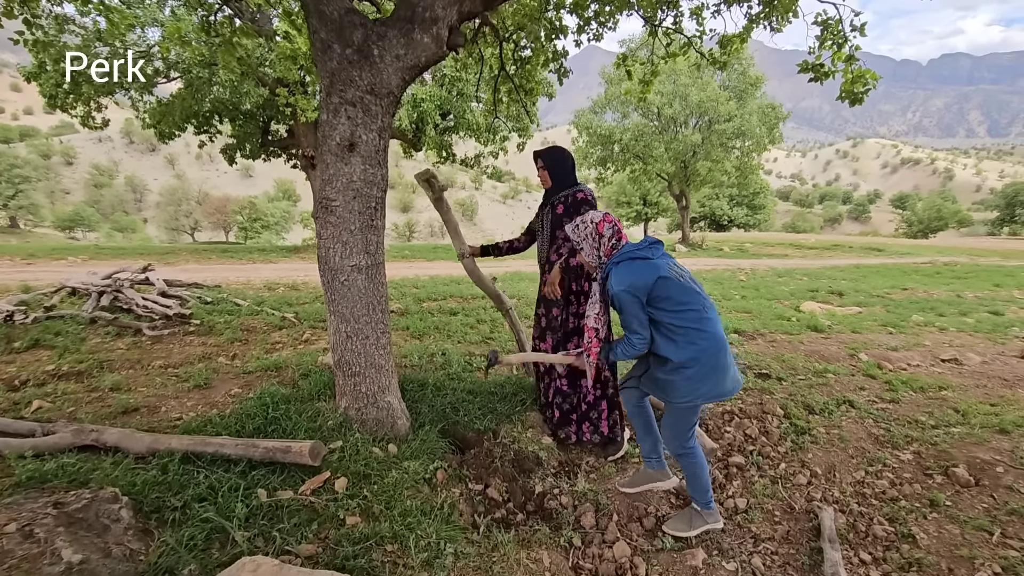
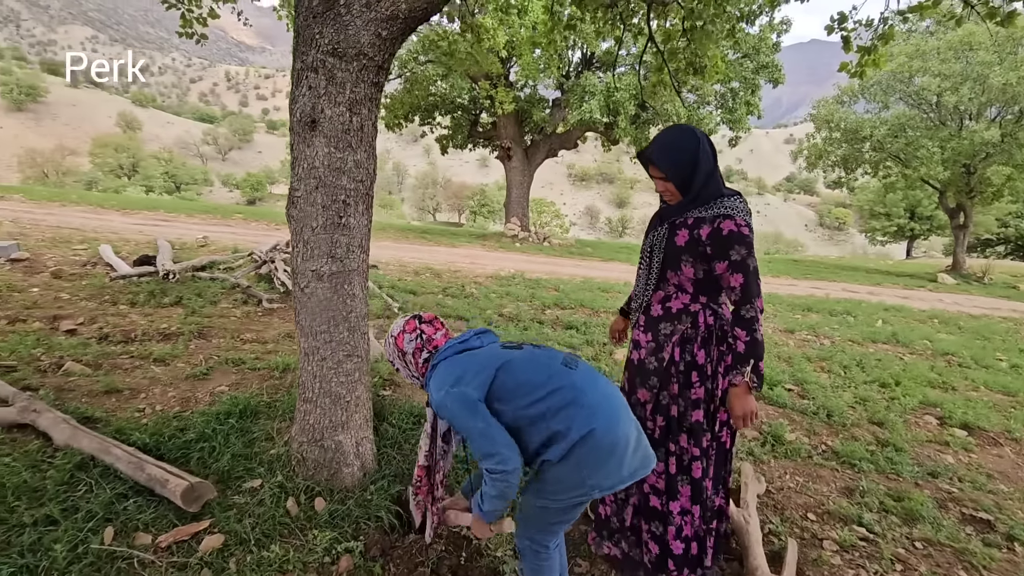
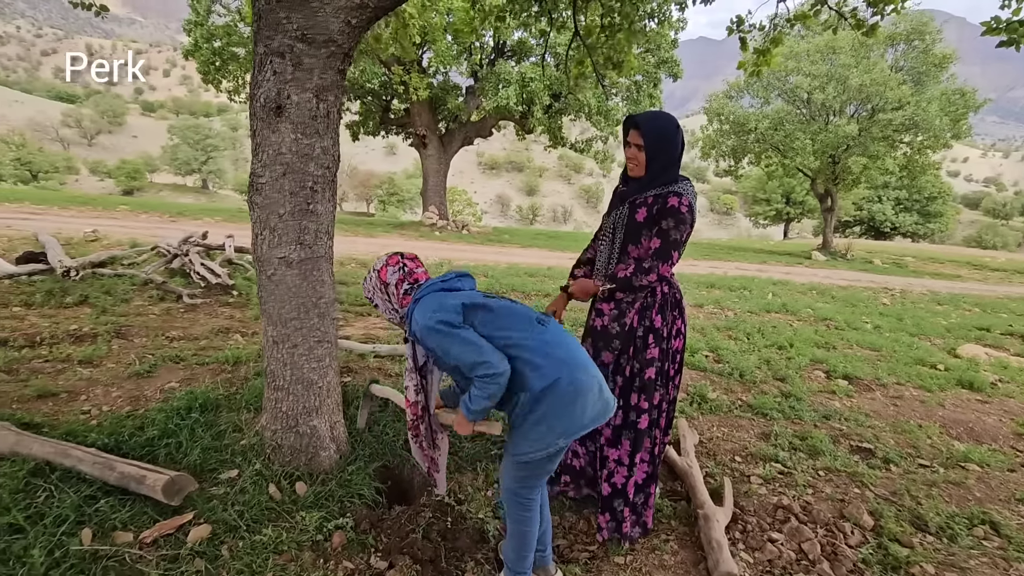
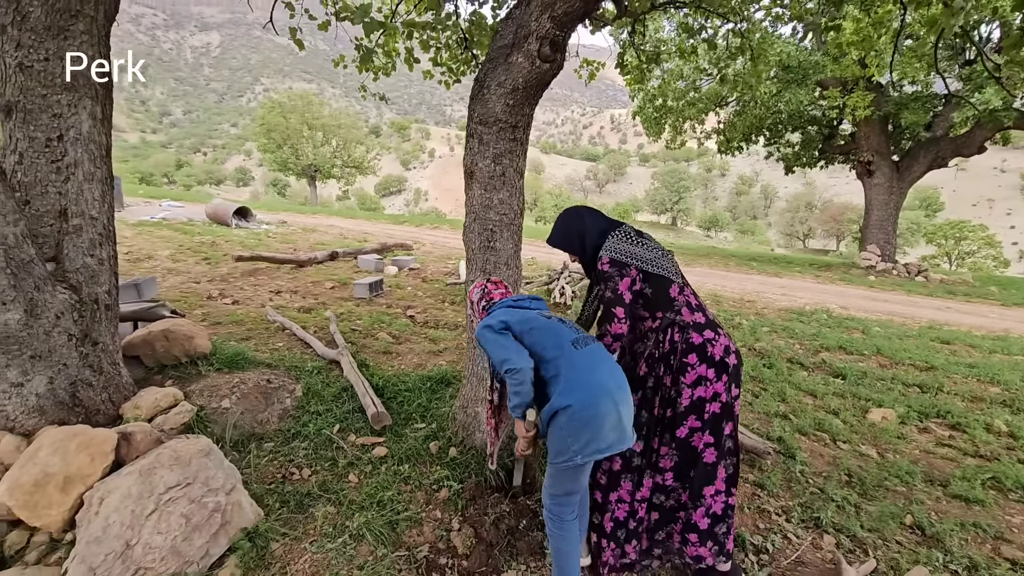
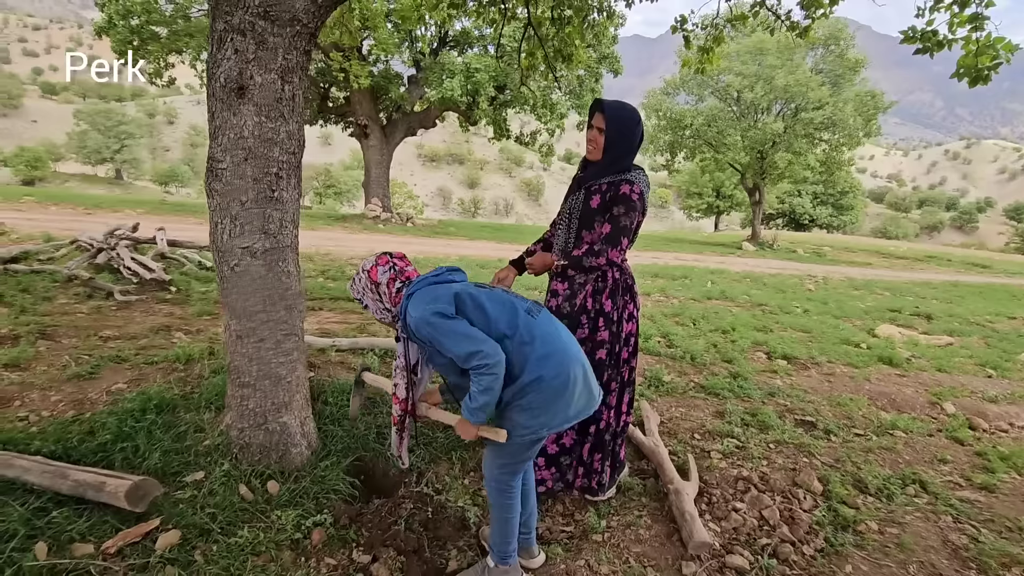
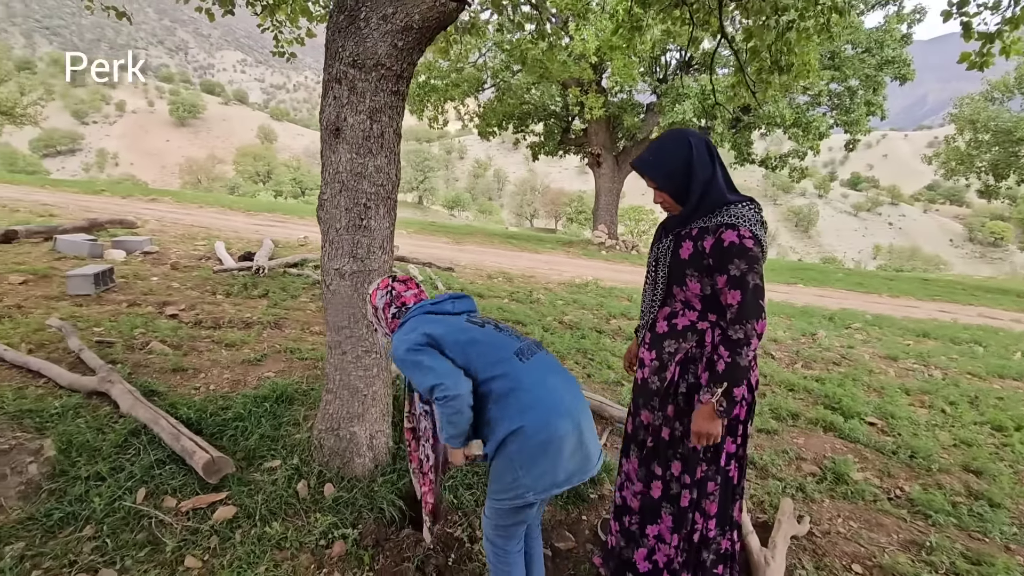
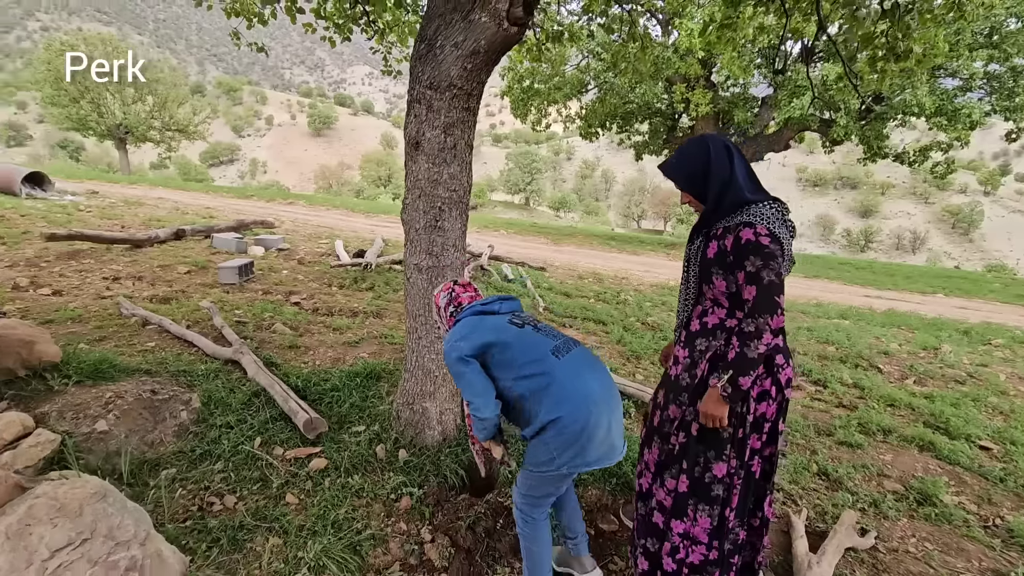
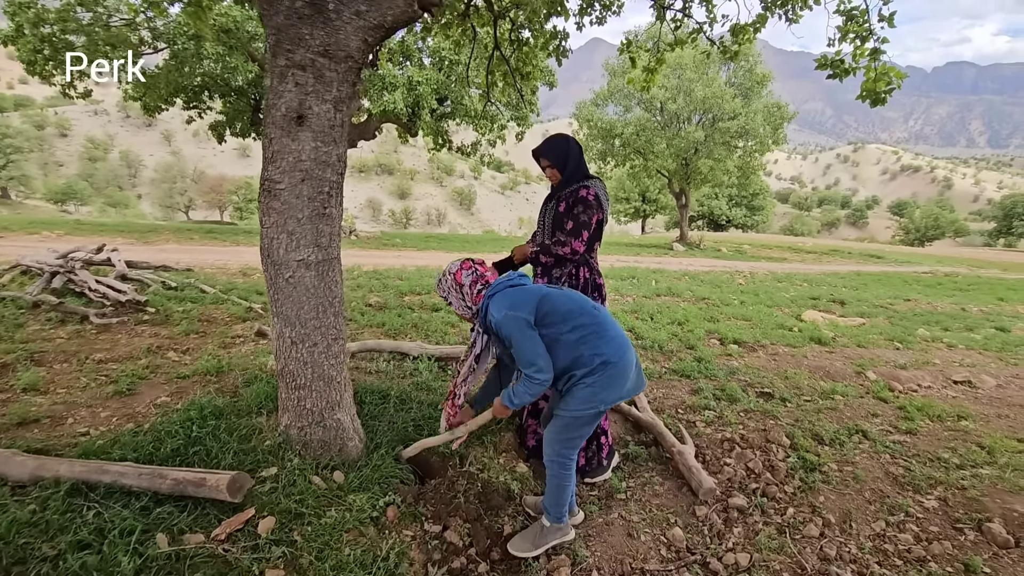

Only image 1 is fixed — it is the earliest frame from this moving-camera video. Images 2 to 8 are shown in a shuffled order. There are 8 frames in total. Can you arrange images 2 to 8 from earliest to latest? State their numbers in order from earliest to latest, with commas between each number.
8, 5, 3, 2, 6, 7, 4
